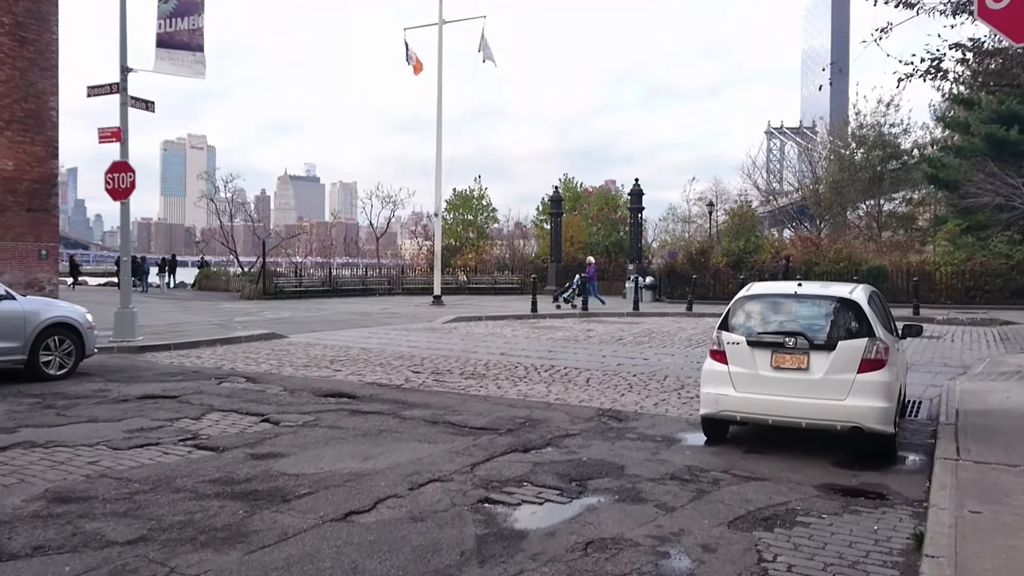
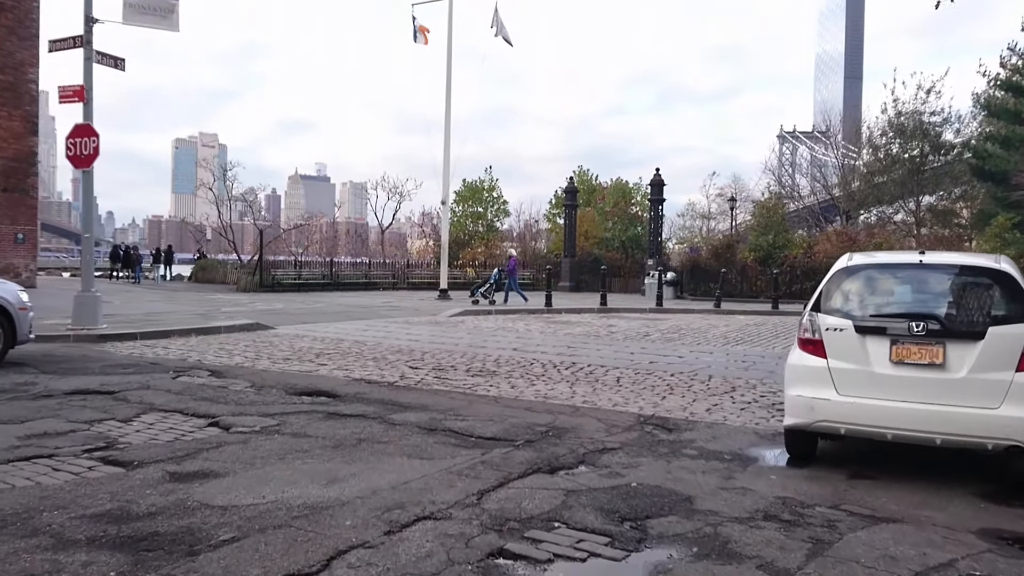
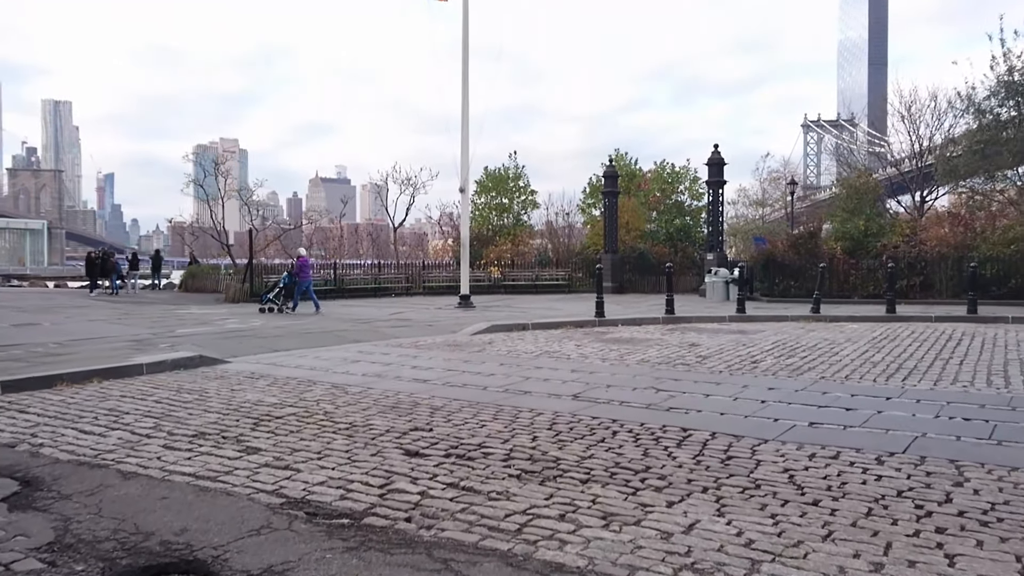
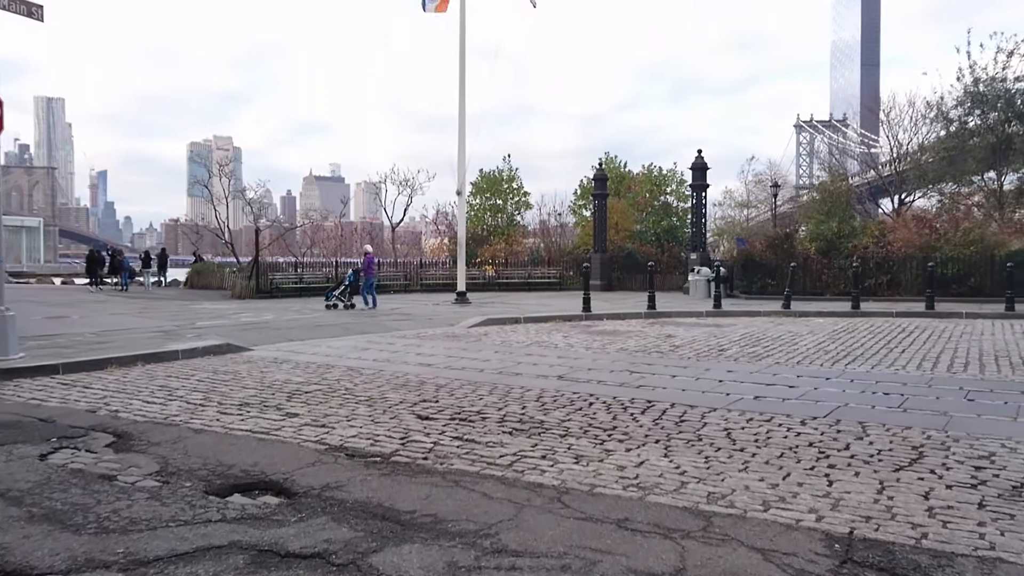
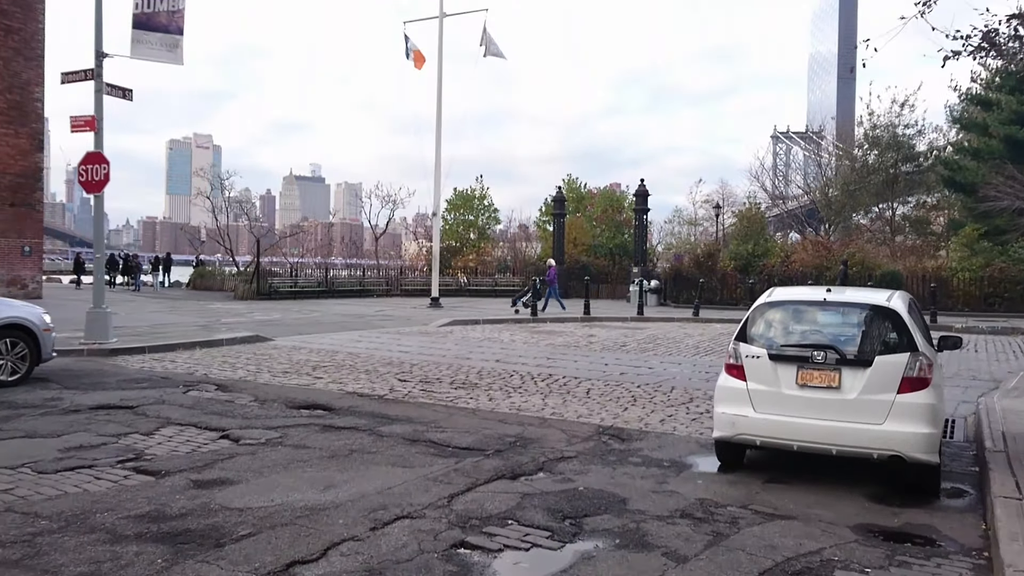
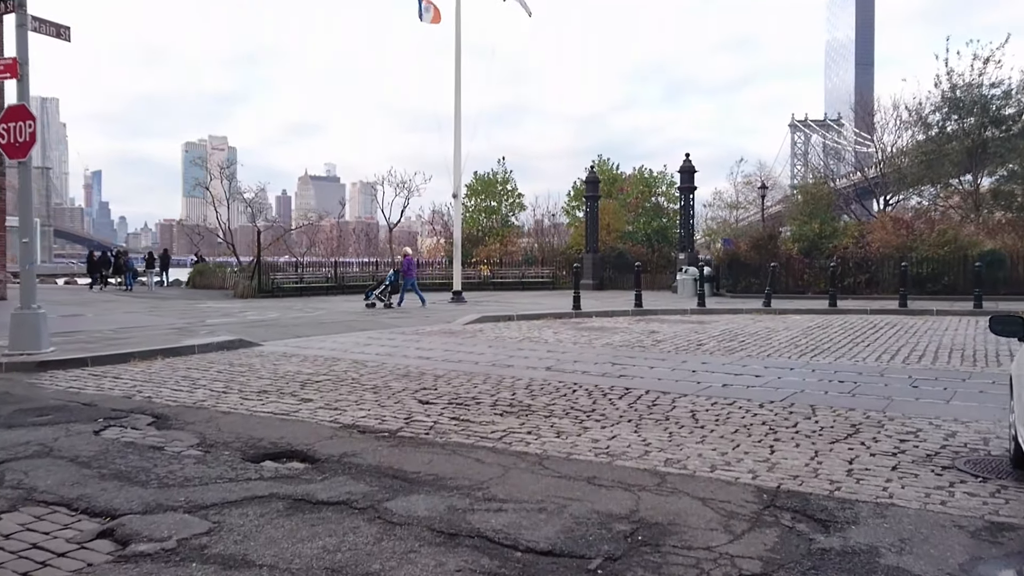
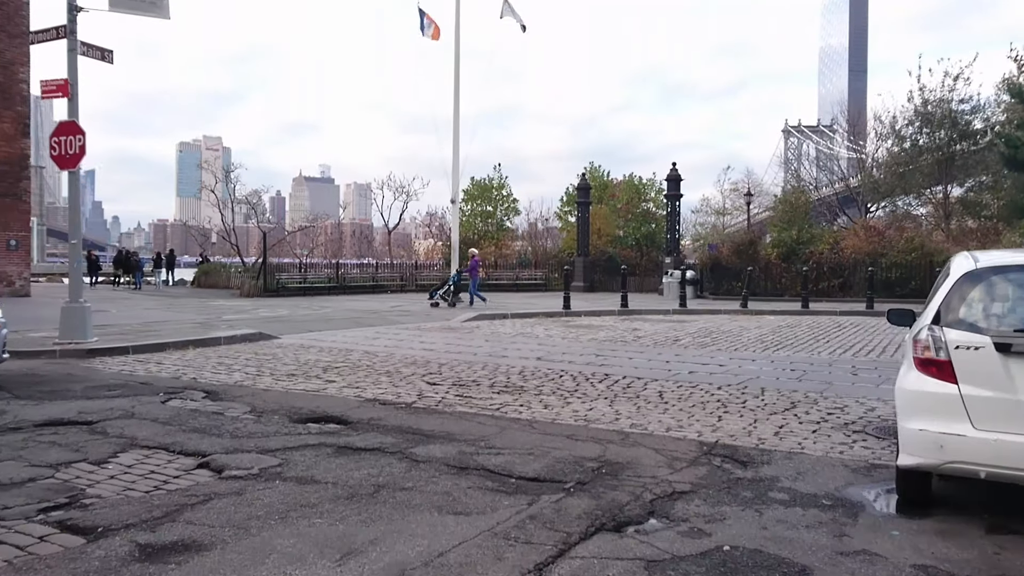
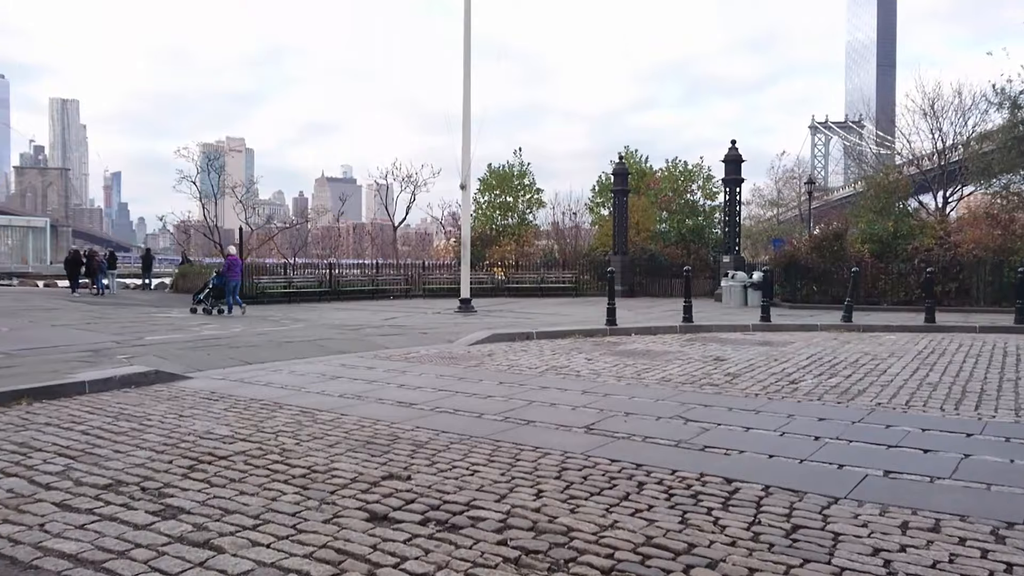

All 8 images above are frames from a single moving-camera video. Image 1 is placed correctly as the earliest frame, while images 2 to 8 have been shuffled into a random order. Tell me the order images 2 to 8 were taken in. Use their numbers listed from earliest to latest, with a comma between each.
5, 2, 7, 6, 4, 3, 8
